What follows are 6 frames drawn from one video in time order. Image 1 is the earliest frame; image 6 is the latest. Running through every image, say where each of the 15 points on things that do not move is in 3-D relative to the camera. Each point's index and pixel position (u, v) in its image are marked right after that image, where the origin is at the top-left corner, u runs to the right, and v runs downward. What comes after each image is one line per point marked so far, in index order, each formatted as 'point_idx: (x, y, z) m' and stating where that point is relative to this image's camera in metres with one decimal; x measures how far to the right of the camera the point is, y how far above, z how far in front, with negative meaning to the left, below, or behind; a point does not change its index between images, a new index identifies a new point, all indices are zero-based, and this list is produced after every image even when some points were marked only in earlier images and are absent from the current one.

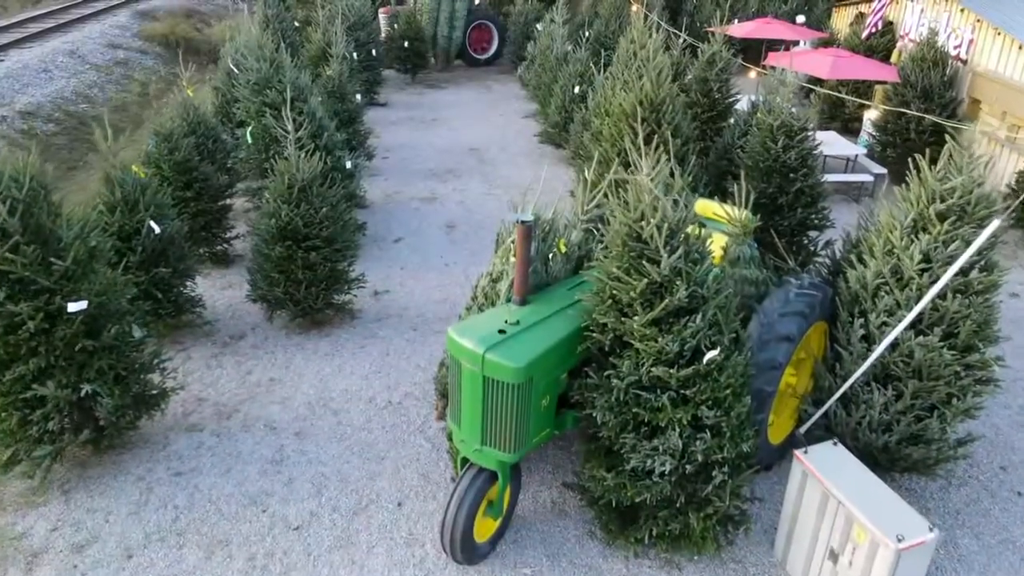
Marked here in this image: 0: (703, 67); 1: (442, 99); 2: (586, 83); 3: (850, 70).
0: (+2.5, +2.9, +9.1) m
1: (-1.5, +4.0, +14.9) m
2: (+1.1, +3.1, +10.7) m
3: (+4.4, +2.8, +9.1) m
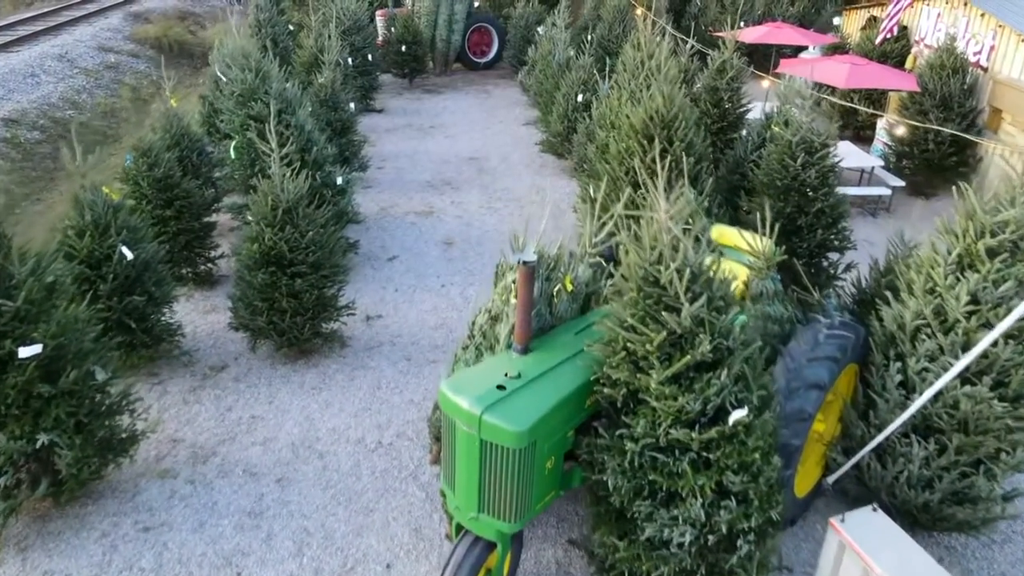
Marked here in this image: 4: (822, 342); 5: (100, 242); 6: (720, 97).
0: (+2.5, +2.6, +8.7) m
1: (-1.5, +3.8, +14.5) m
2: (+1.1, +2.9, +10.2) m
3: (+4.4, +2.6, +8.7) m
4: (+1.8, -0.3, +4.1) m
5: (-3.2, +0.4, +5.5) m
6: (+2.5, +2.3, +8.6) m
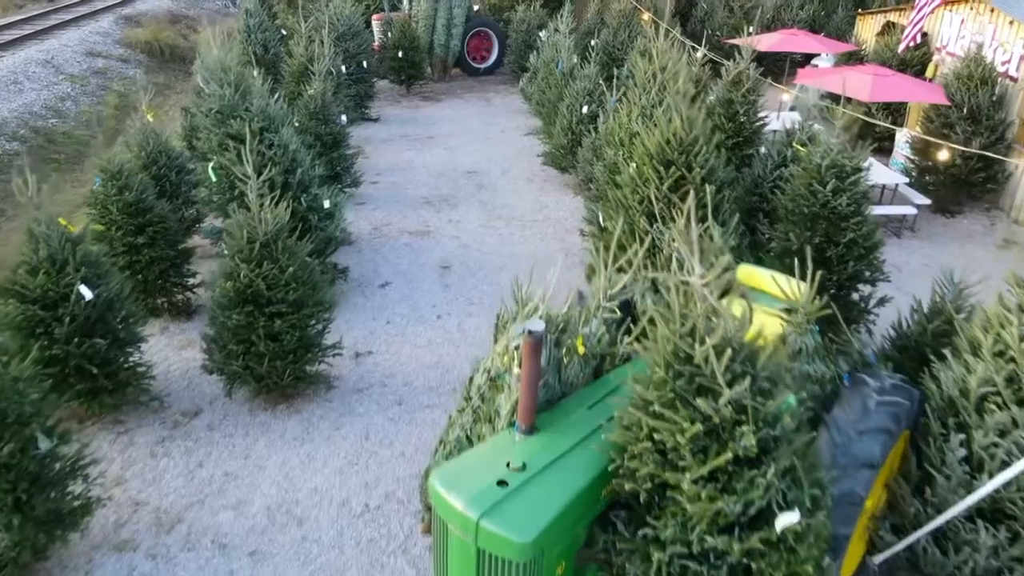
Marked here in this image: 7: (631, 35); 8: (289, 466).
0: (+2.5, +2.3, +8.1) m
1: (-1.4, +3.5, +13.9) m
2: (+1.1, +2.6, +9.7) m
3: (+4.4, +2.3, +8.1) m
4: (+1.8, -0.6, +3.6) m
5: (-3.2, +0.1, +4.9) m
6: (+2.6, +2.0, +8.1) m
7: (+2.2, +4.6, +12.9) m
8: (-1.6, -1.3, +5.1) m
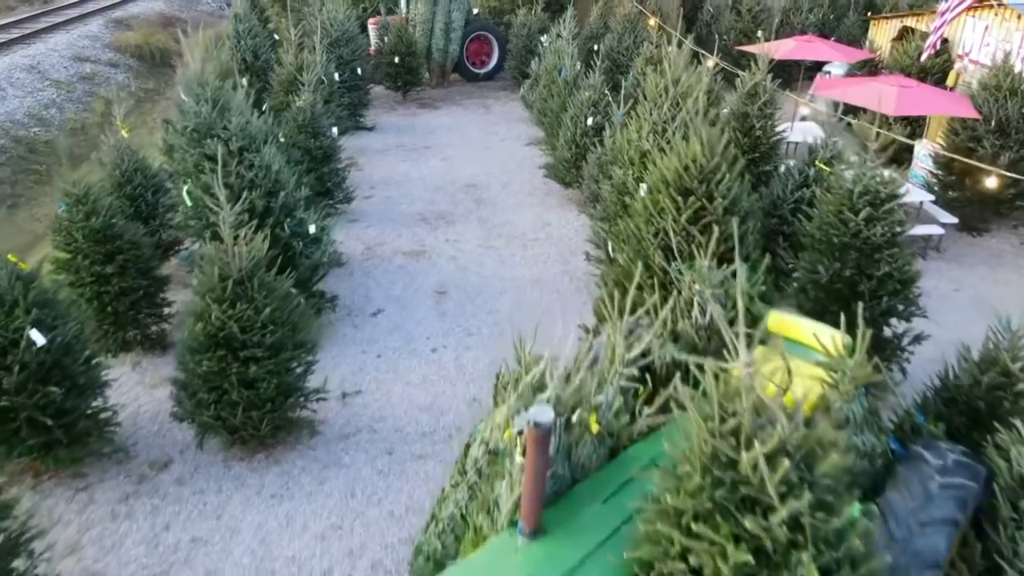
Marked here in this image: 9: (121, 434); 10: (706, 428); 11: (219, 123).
0: (+2.5, +2.0, +7.6) m
1: (-1.4, +3.2, +13.4) m
2: (+1.2, +2.3, +9.2) m
3: (+4.4, +2.0, +7.6) m
4: (+1.8, -0.9, +3.0) m
5: (-3.2, -0.2, +4.4) m
6: (+2.6, +1.7, +7.6) m
7: (+2.2, +4.3, +12.4) m
8: (-1.6, -1.6, +4.5) m
9: (-2.9, -1.1, +5.3) m
10: (+0.6, -0.5, +2.3) m
11: (-2.5, +1.4, +6.0) m
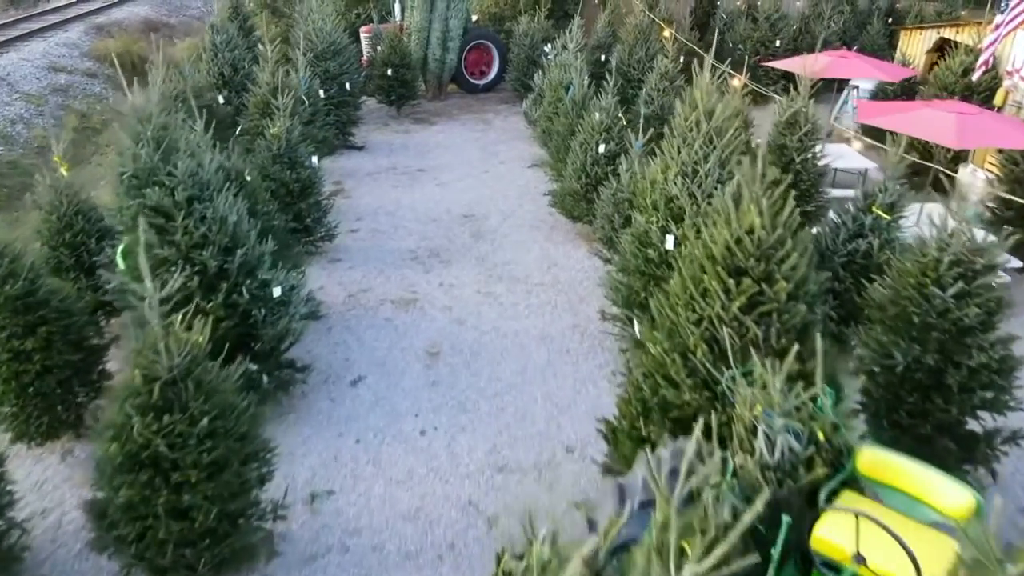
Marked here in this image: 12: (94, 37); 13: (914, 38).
0: (+2.5, +1.5, +6.6) m
1: (-1.4, +2.6, +12.4) m
2: (+1.2, +1.7, +8.2) m
3: (+4.4, +1.4, +6.6) m
4: (+1.9, -1.4, +2.0) m
5: (-3.2, -0.8, +3.4) m
6: (+2.6, +1.2, +6.6) m
7: (+2.2, +3.8, +11.4) m
8: (-1.6, -2.1, +3.5) m
9: (-2.9, -1.6, +4.3) m
10: (+0.7, -1.0, +1.3) m
11: (-2.5, +0.9, +5.0) m
12: (-11.0, +6.6, +18.5) m
13: (+6.7, +4.1, +11.7) m
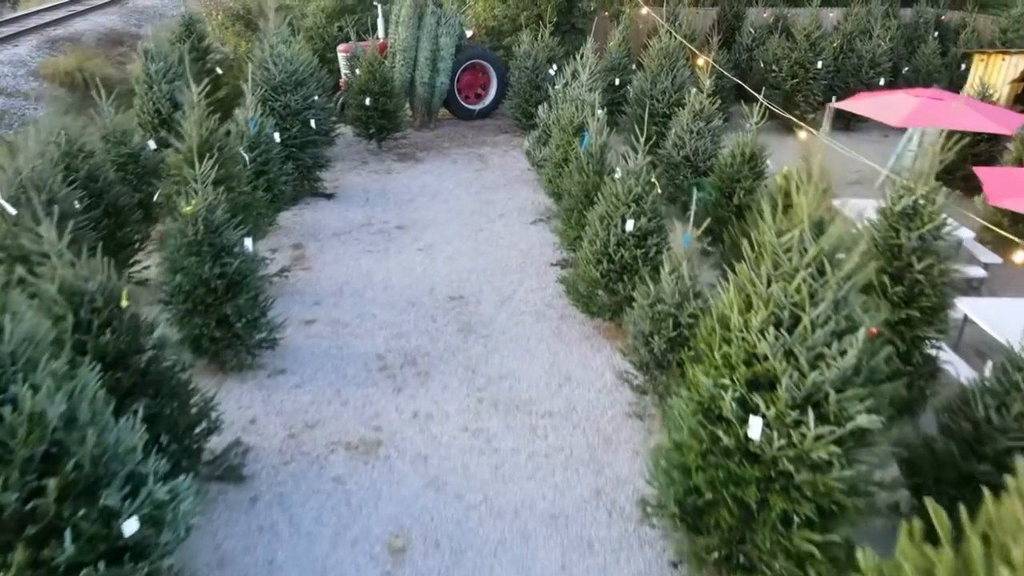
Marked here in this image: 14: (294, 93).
0: (+2.5, +0.4, +4.7) m
1: (-1.4, +1.6, +10.4) m
2: (+1.2, +0.7, +6.2) m
3: (+4.4, +0.4, +4.6) m
4: (+1.8, -2.5, +0.1) m
5: (-3.2, -1.8, +1.5) m
6: (+2.6, +0.1, +4.6) m
7: (+2.2, +2.7, +9.4) m
8: (-1.6, -3.1, +1.6) m
9: (-2.9, -2.7, +2.3) m
10: (+0.6, -2.0, -0.7) m
11: (-2.5, -0.2, +3.0) m
12: (-11.0, +5.5, +16.5) m
13: (+6.7, +3.1, +9.7) m
14: (-2.9, +2.7, +9.5) m
